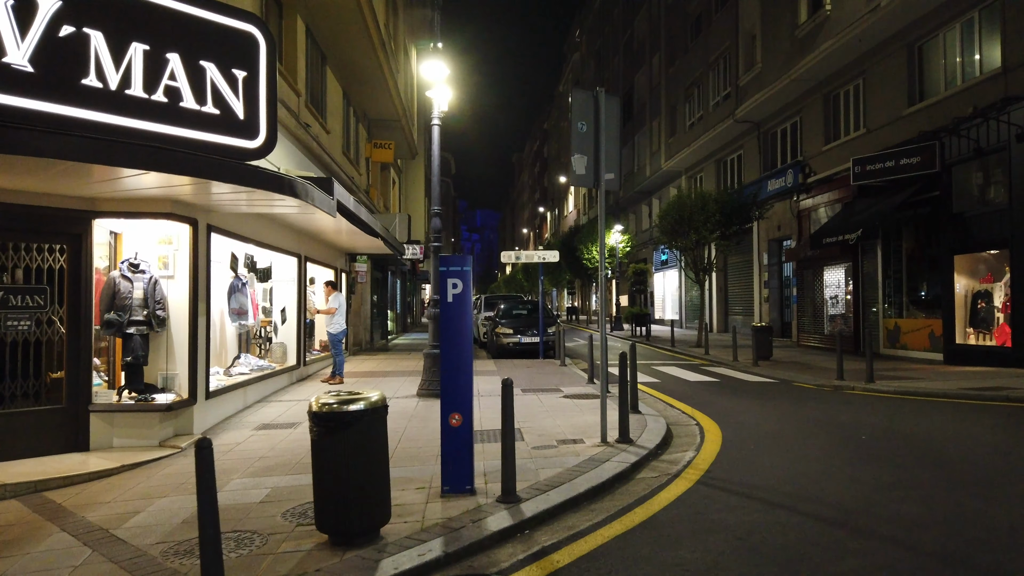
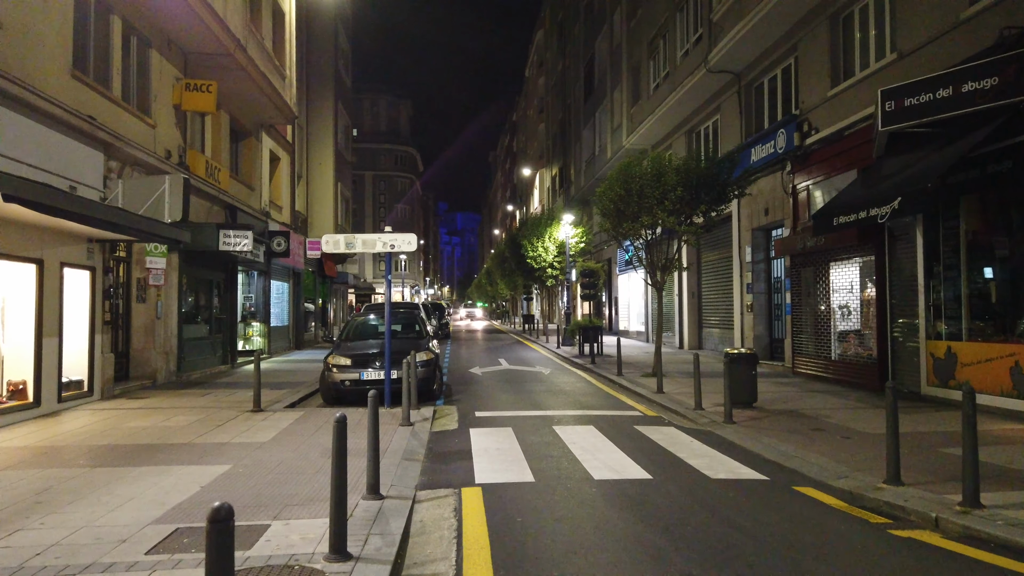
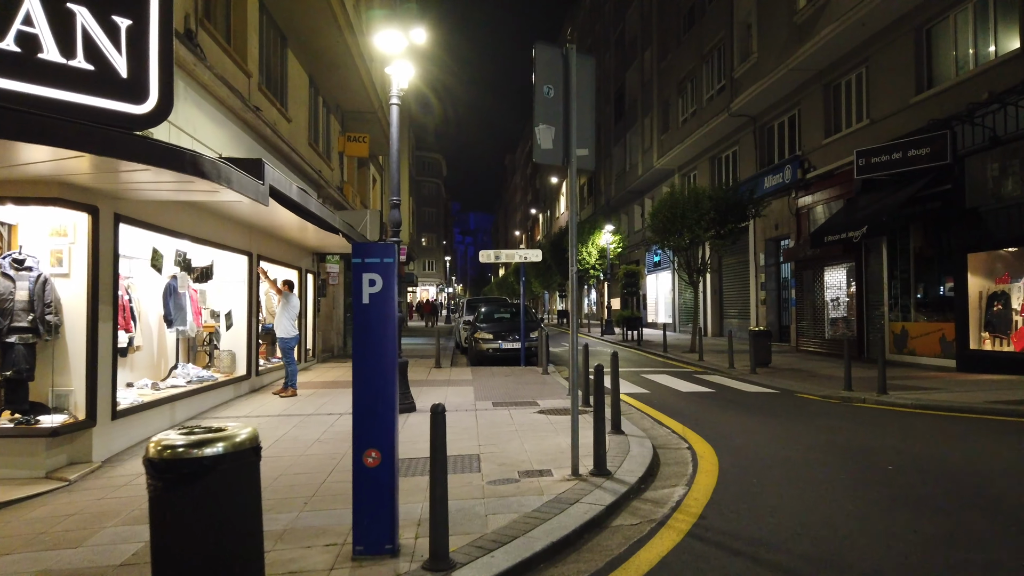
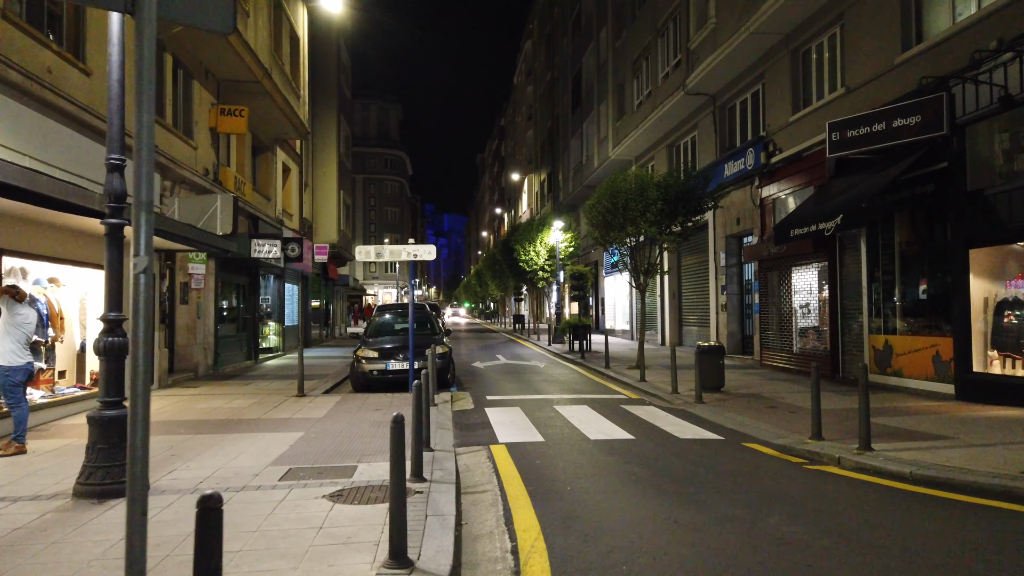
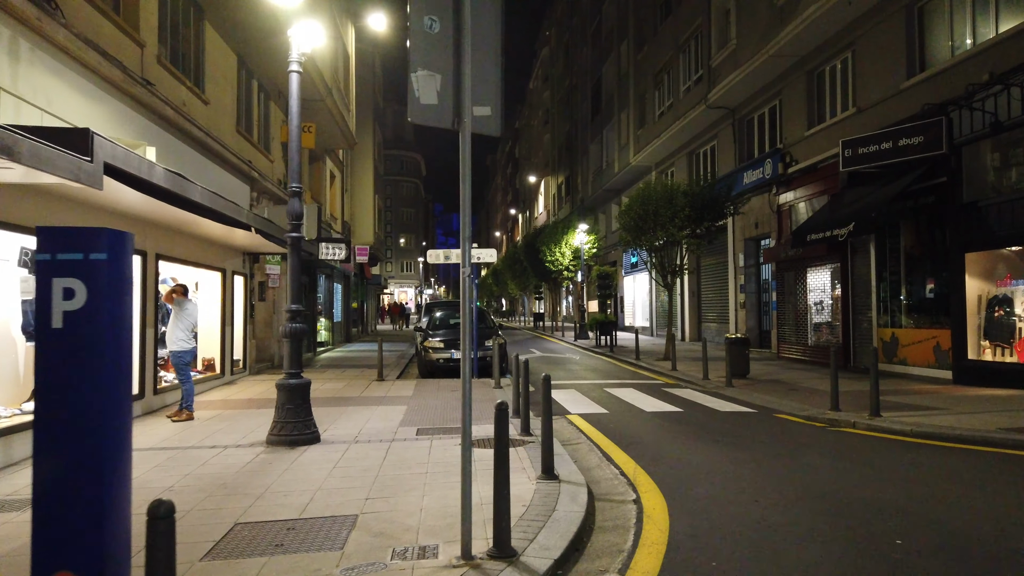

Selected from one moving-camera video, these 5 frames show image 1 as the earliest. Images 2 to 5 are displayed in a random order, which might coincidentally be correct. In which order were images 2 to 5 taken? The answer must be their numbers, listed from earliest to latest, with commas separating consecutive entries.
3, 5, 4, 2
